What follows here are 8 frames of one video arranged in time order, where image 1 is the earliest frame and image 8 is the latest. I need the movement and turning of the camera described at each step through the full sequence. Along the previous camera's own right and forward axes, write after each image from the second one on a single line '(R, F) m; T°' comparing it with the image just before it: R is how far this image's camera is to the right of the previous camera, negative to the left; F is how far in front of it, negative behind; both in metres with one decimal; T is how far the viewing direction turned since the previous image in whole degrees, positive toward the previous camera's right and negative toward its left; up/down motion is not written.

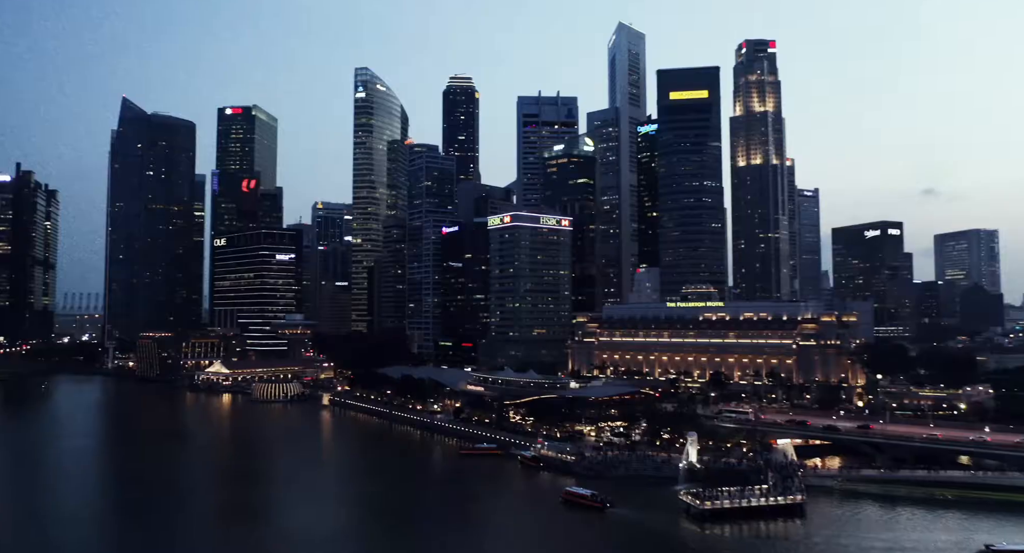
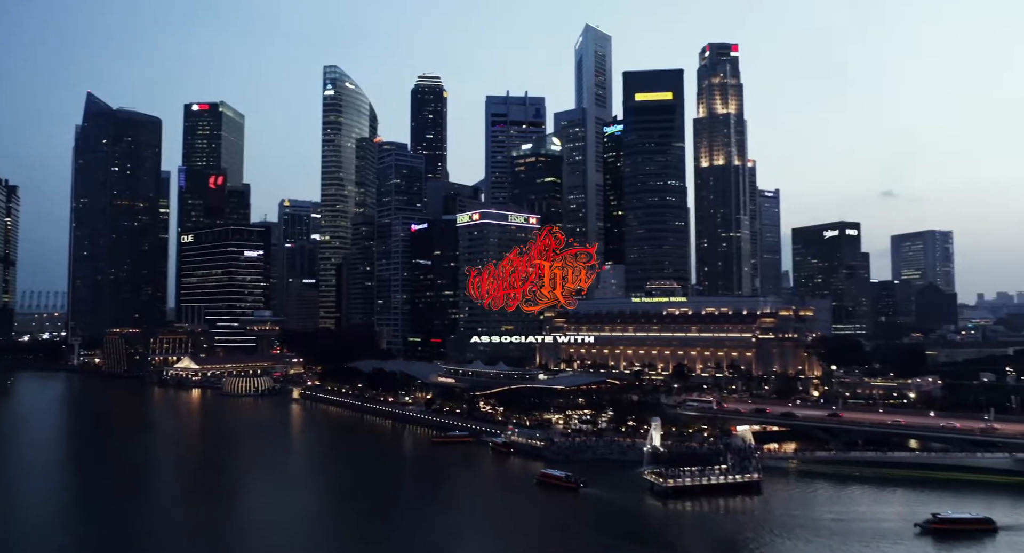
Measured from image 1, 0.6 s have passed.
(-0.3, -1.2) m; +2°
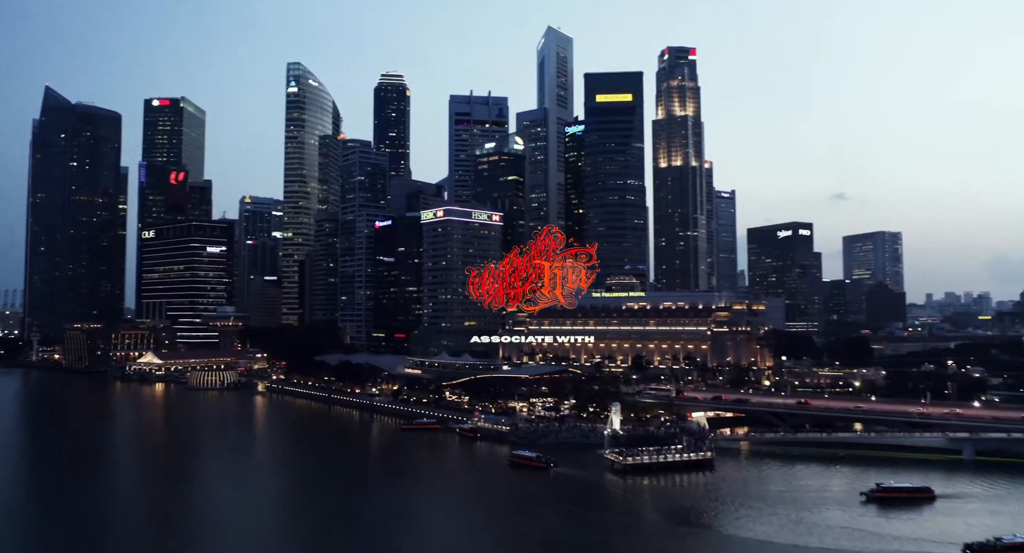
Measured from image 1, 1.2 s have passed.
(-0.3, -1.4) m; +3°
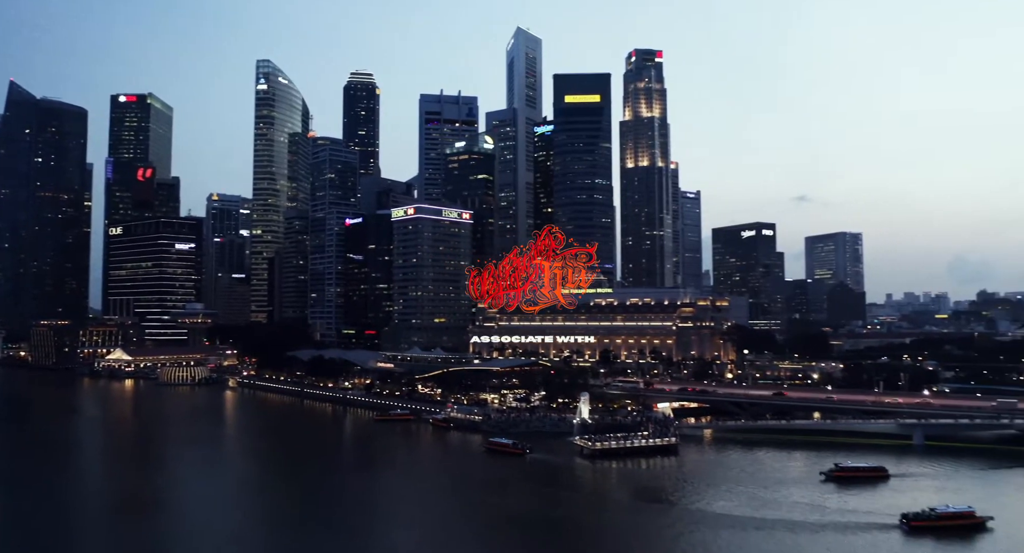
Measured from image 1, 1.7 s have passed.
(-0.2, -1.1) m; +2°
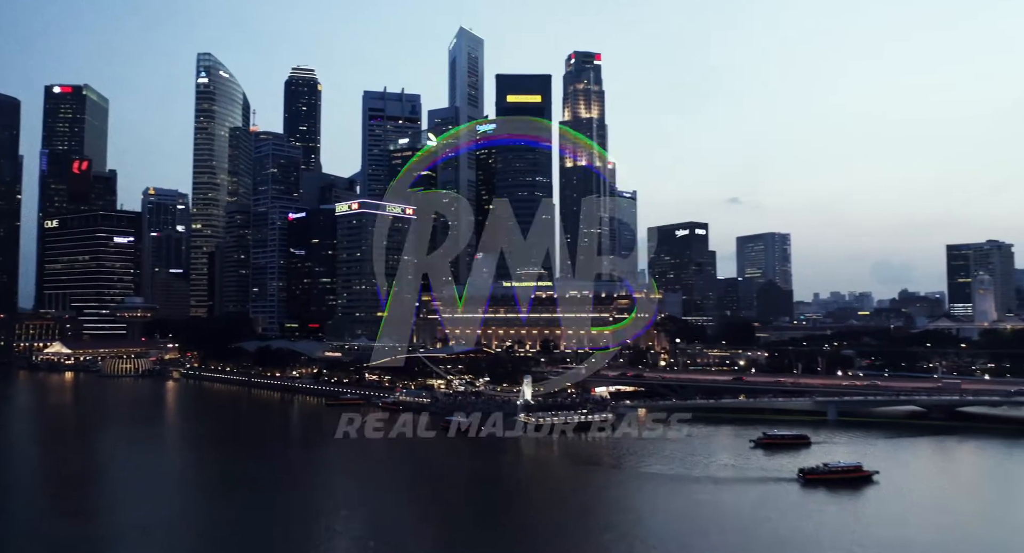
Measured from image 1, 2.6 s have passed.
(-0.5, -2.1) m; +4°
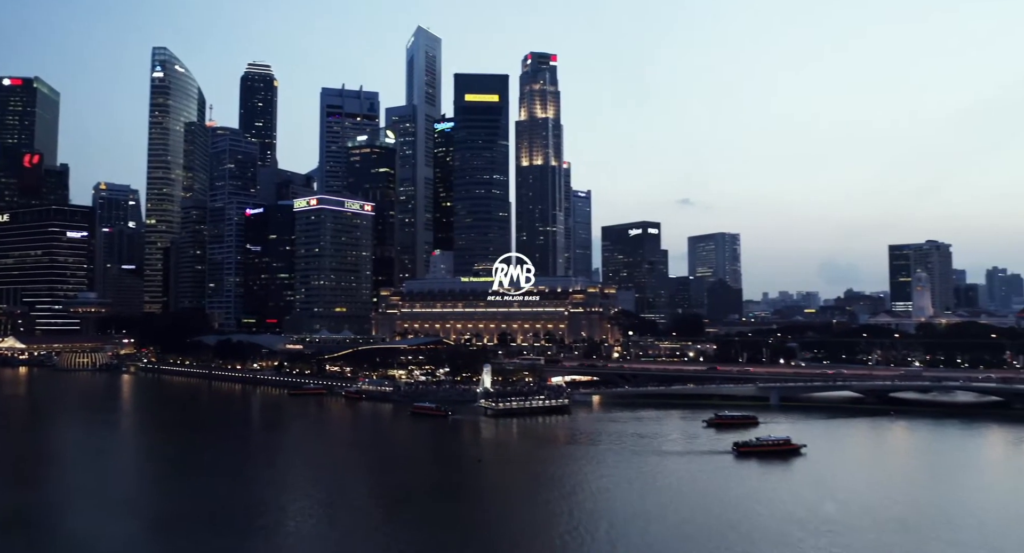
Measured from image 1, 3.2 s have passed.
(-0.3, -1.6) m; +3°
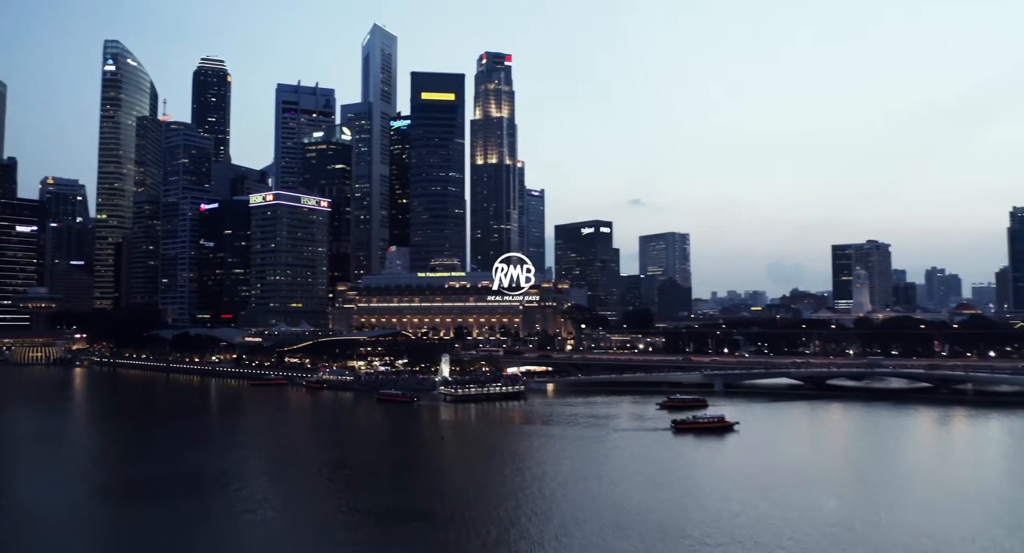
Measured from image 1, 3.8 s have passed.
(-0.3, -1.6) m; +3°
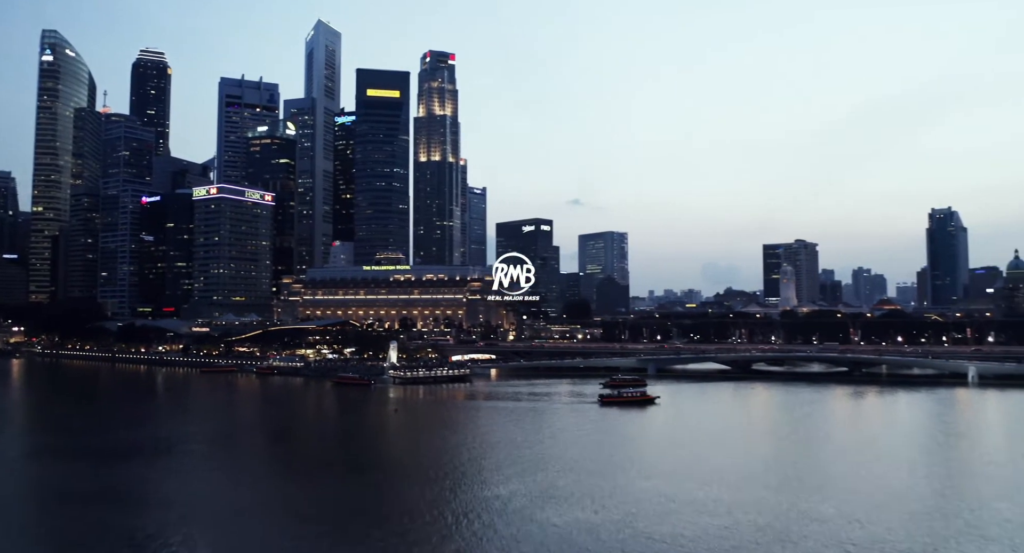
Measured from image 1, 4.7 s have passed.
(-0.3, -2.3) m; +4°
